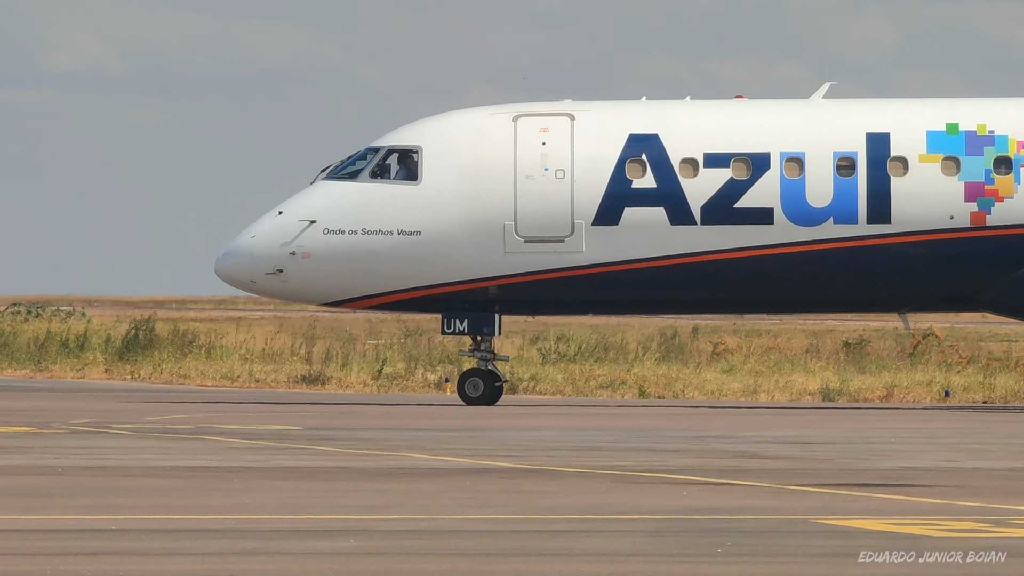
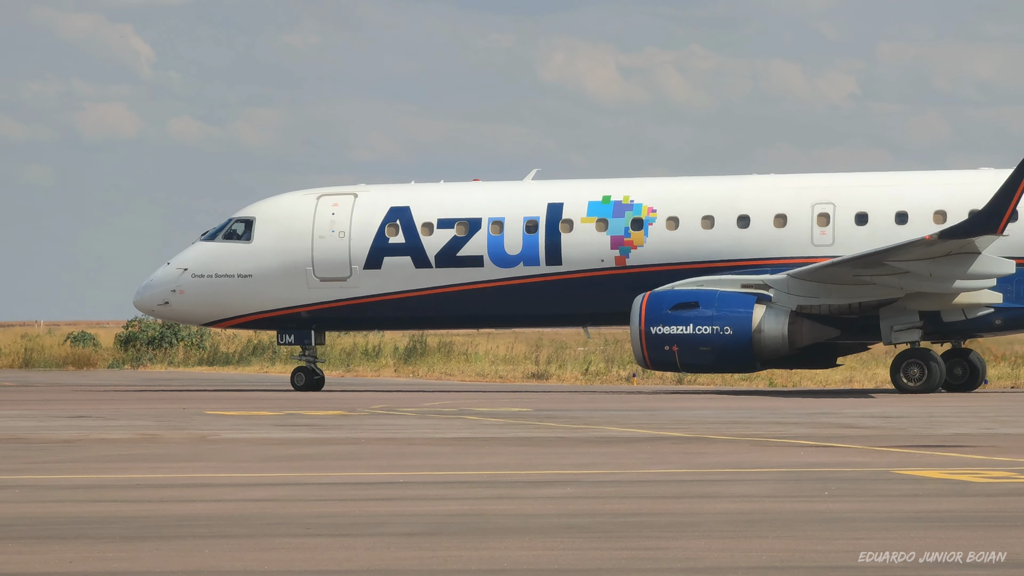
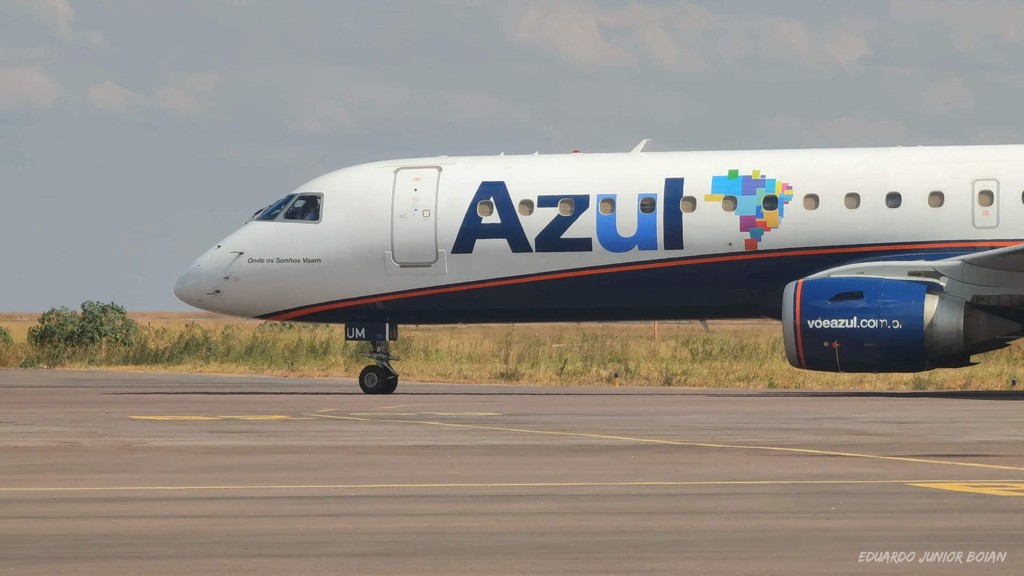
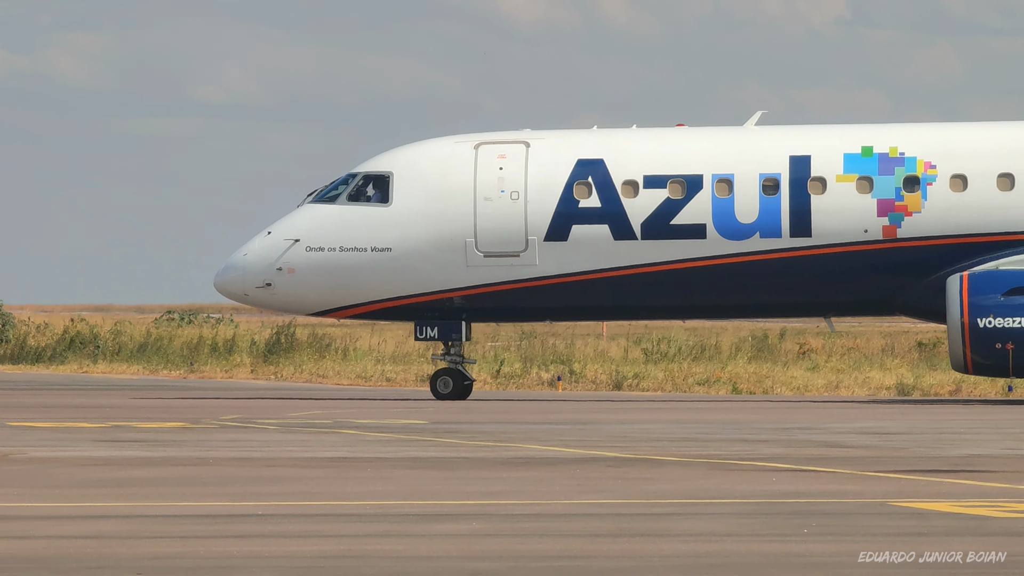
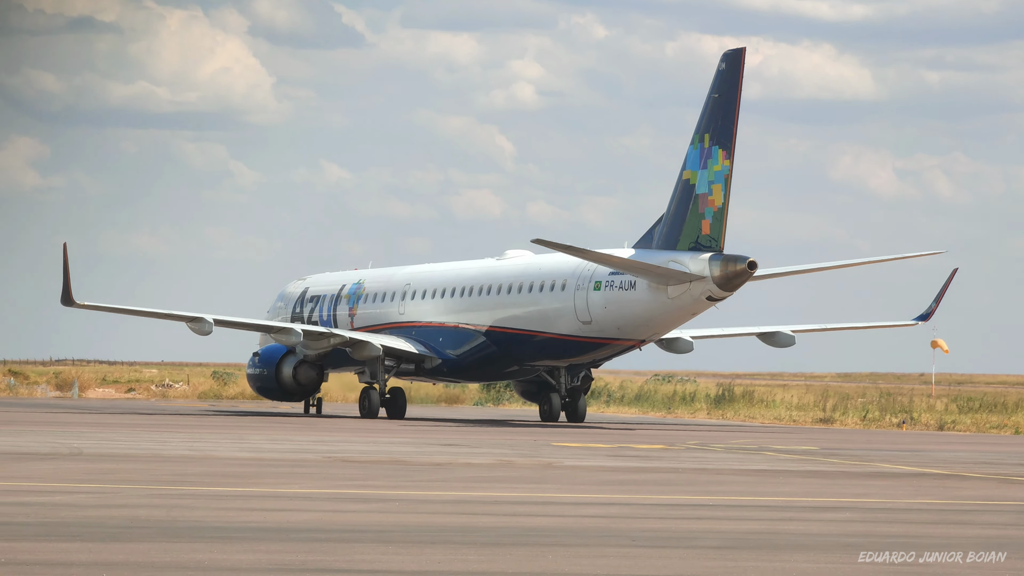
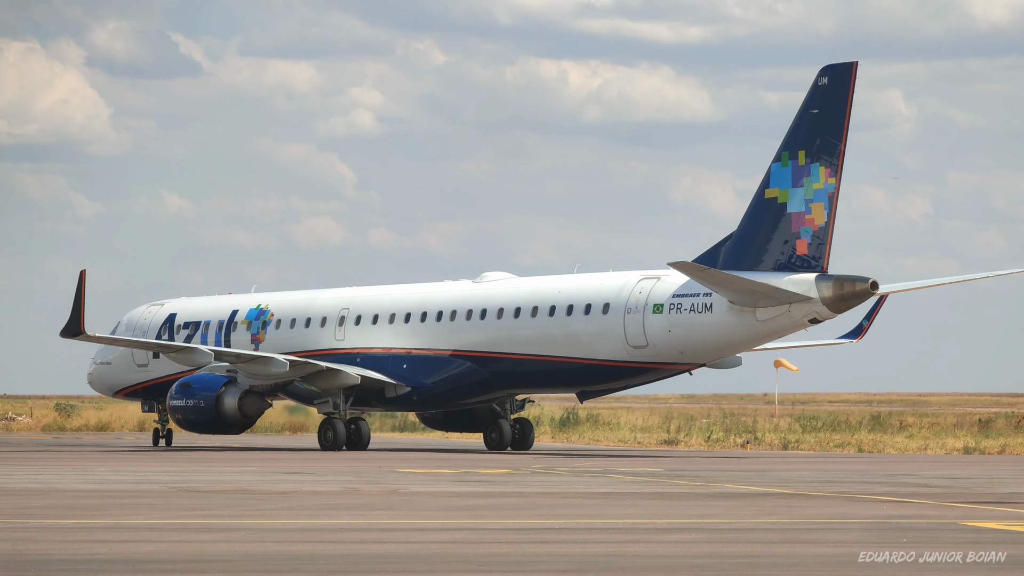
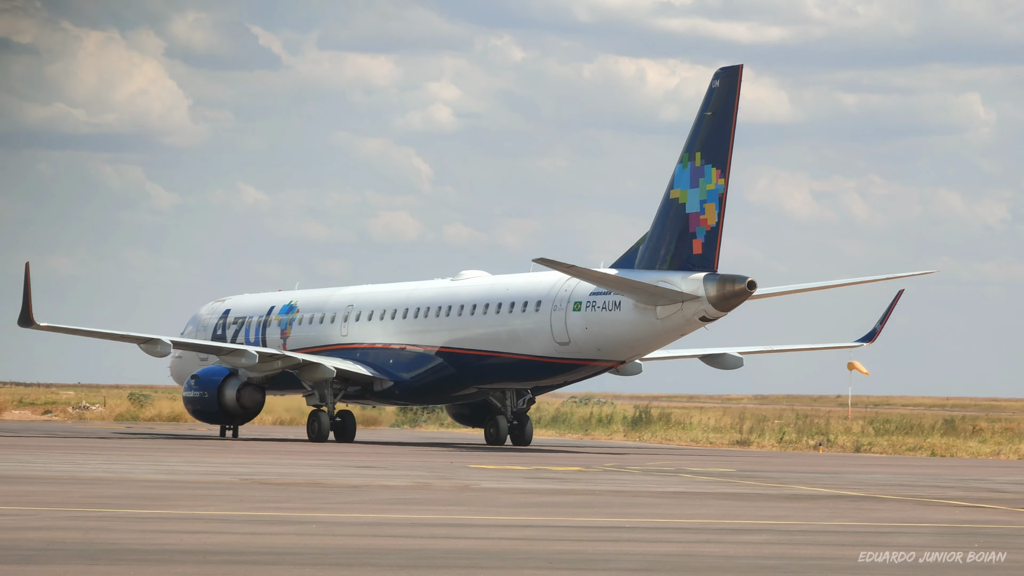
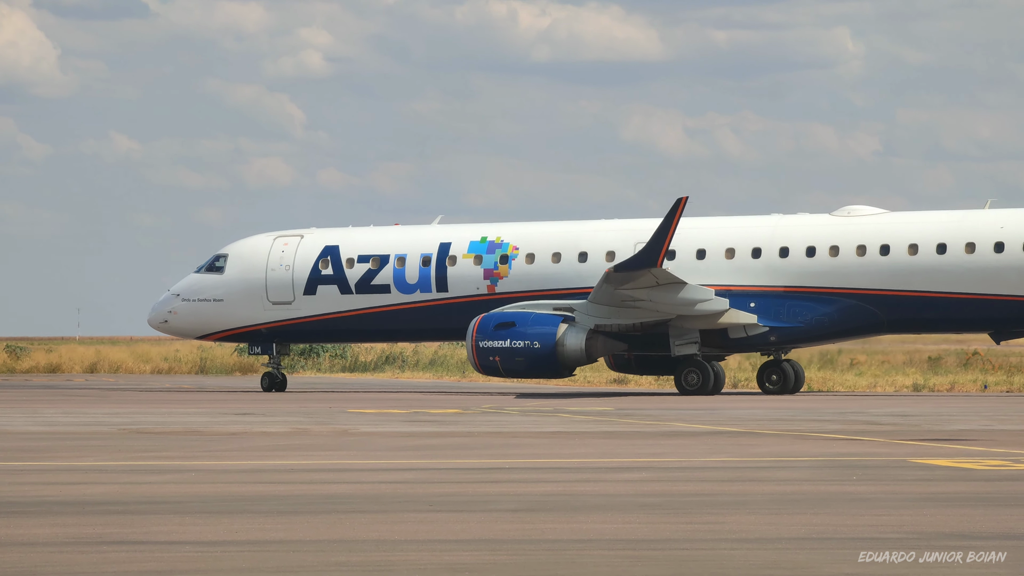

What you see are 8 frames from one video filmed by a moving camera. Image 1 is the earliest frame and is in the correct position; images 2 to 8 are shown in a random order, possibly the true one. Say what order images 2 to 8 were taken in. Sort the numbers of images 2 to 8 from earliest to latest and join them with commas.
4, 3, 2, 8, 6, 7, 5
